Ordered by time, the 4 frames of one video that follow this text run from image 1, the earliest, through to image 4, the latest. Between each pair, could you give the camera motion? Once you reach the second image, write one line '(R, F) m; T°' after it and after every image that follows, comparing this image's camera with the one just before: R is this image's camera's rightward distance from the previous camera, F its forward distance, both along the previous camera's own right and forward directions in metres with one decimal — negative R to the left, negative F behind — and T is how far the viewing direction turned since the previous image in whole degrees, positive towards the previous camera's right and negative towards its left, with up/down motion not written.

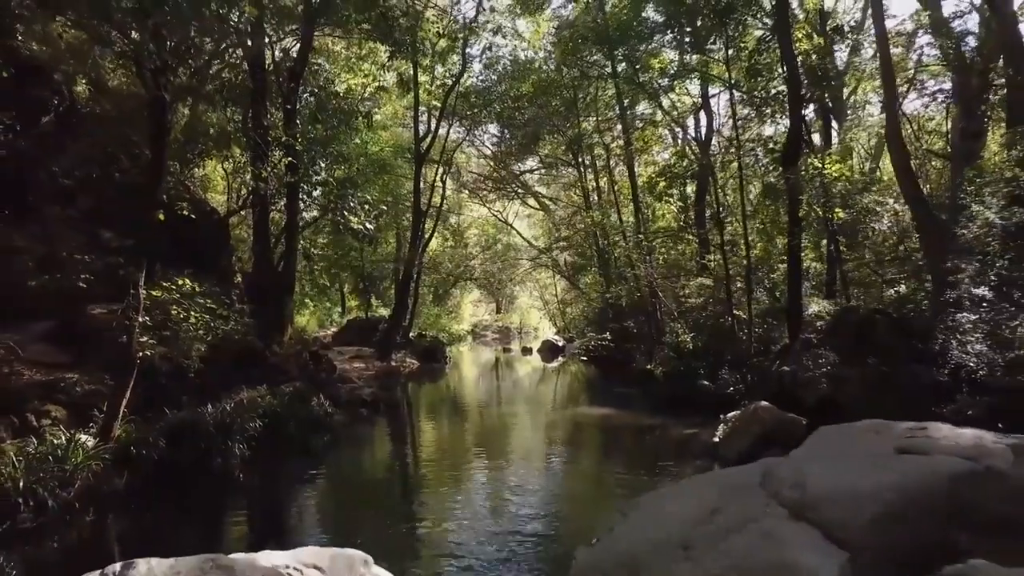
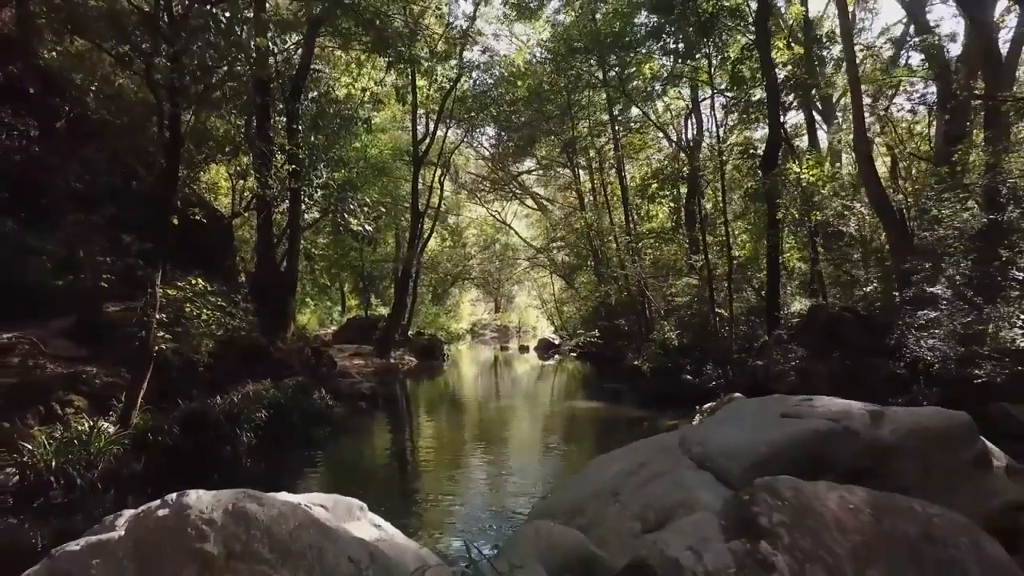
(+0.2, -0.7) m; 0°
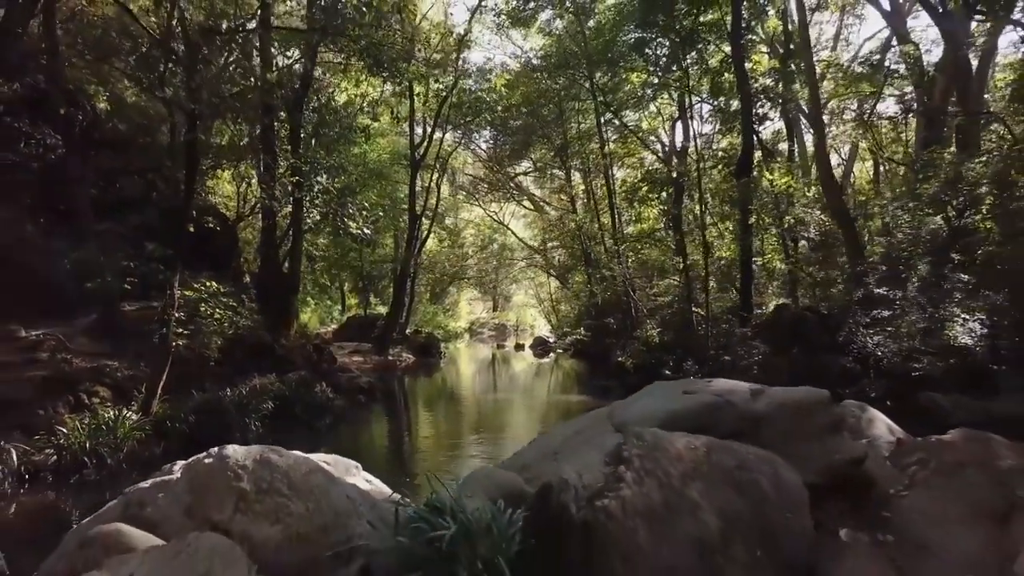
(+0.2, -0.9) m; 0°
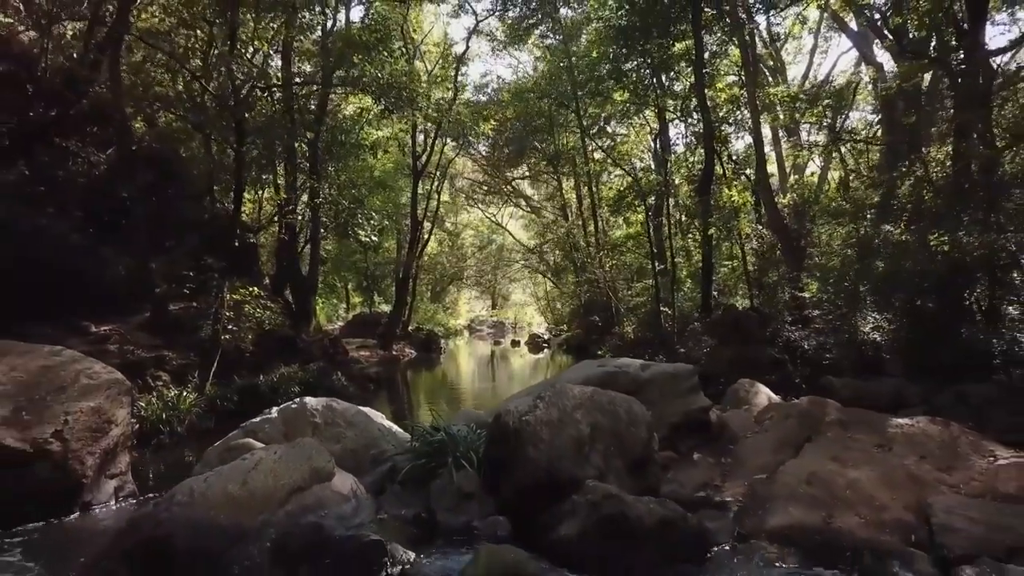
(+0.2, -2.1) m; 0°
